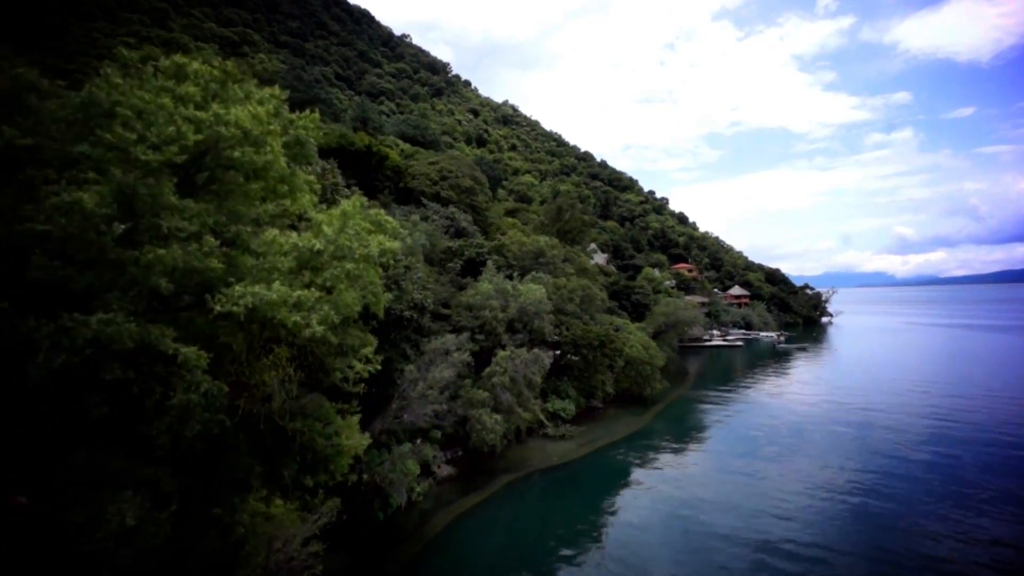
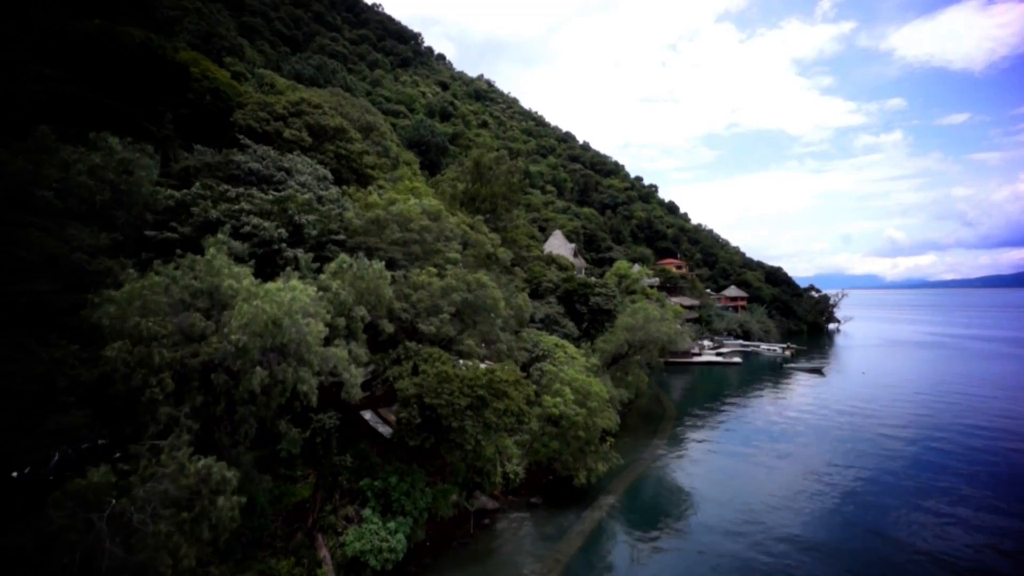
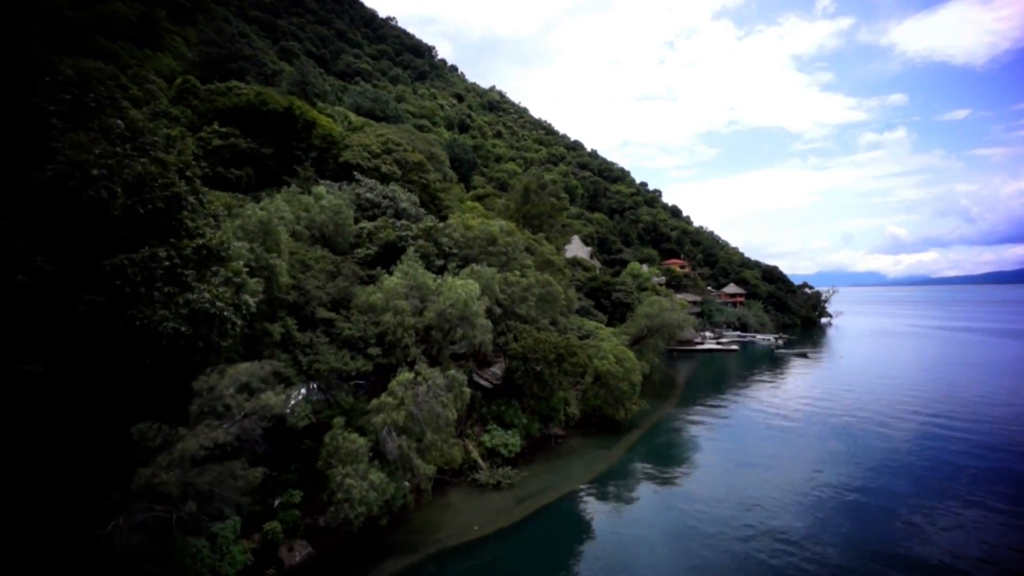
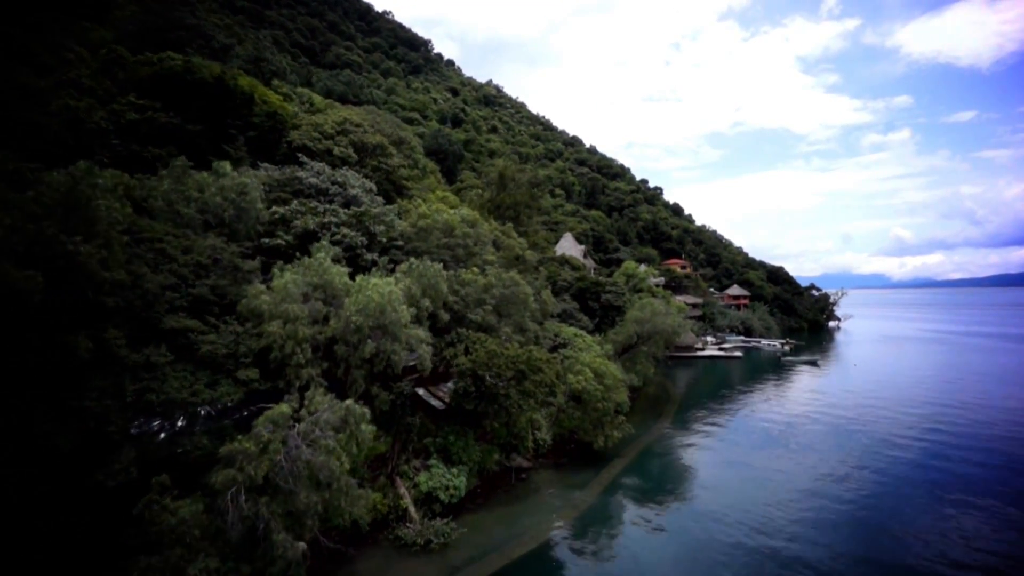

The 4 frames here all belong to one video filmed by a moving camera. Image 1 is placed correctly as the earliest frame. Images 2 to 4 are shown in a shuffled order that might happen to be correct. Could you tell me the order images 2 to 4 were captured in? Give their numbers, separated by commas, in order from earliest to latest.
3, 4, 2
